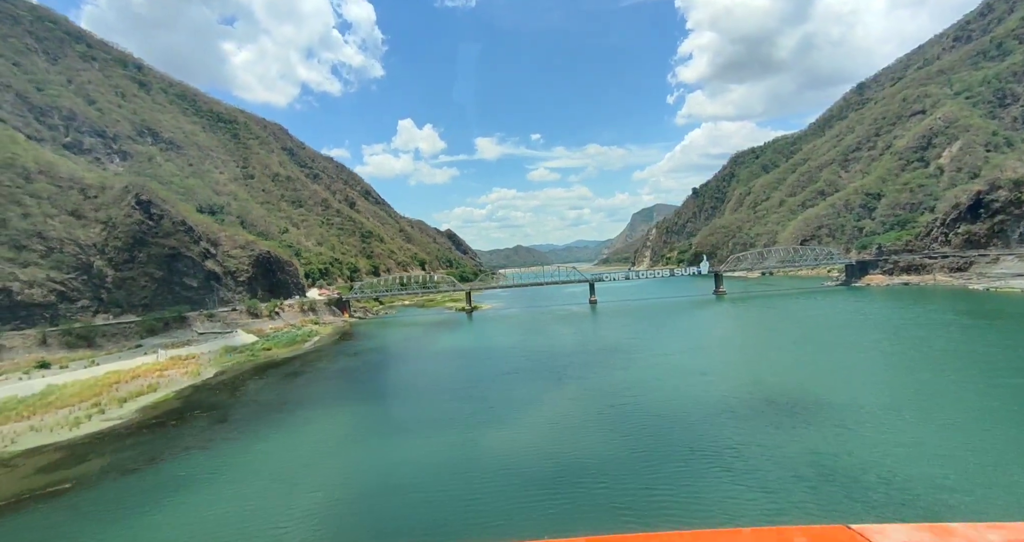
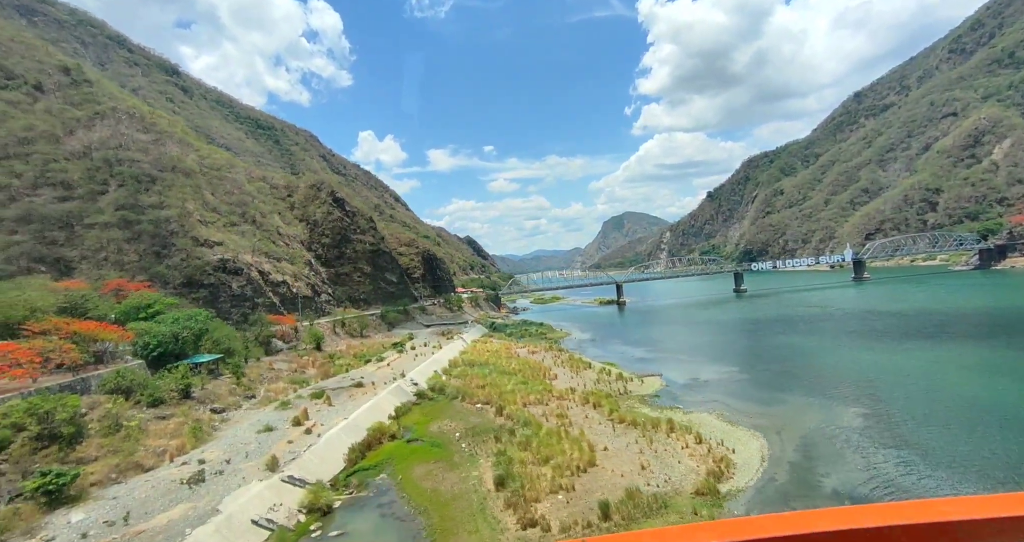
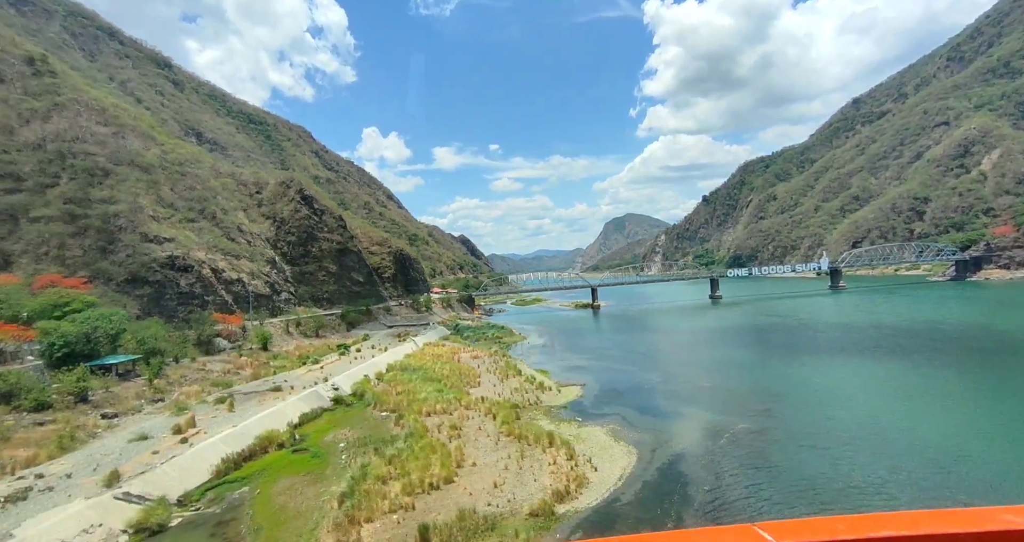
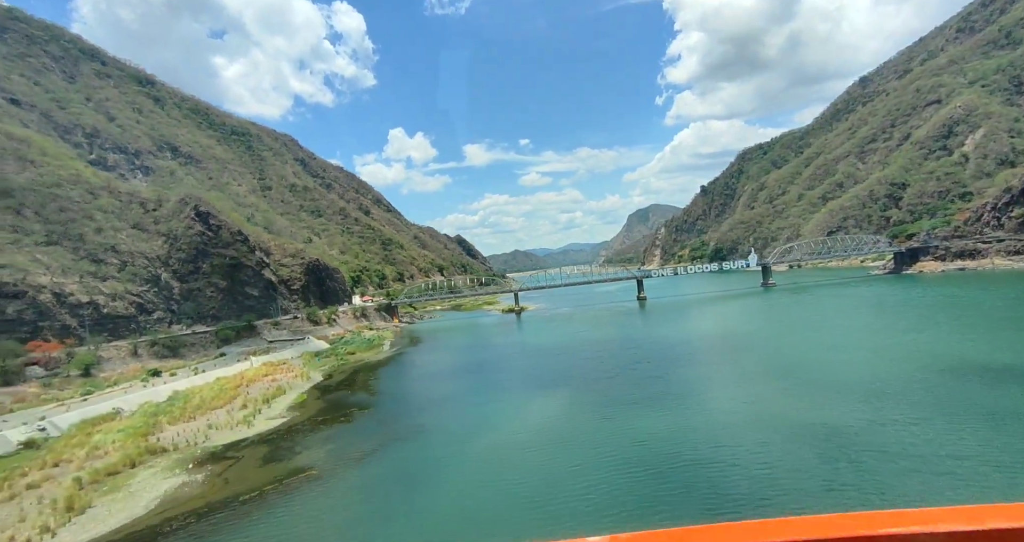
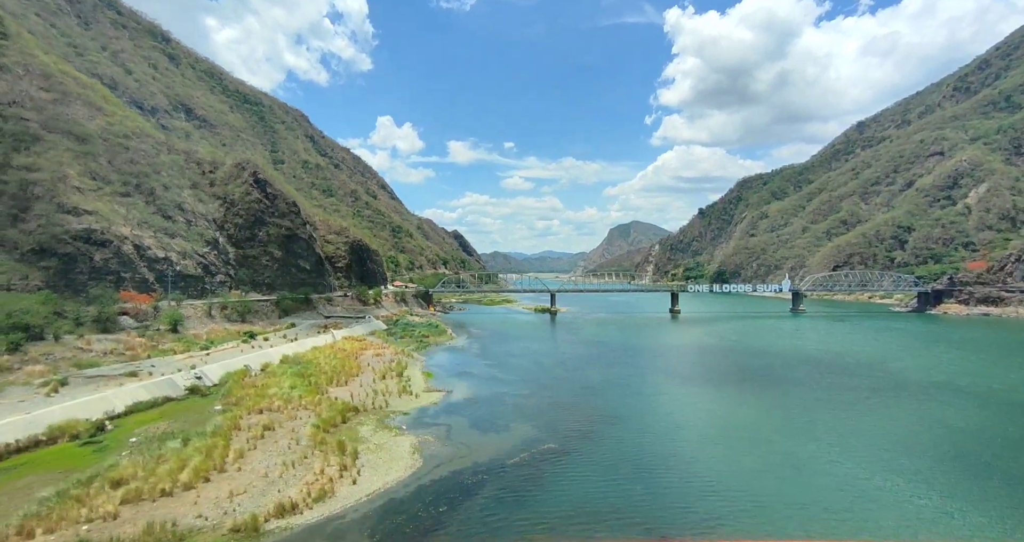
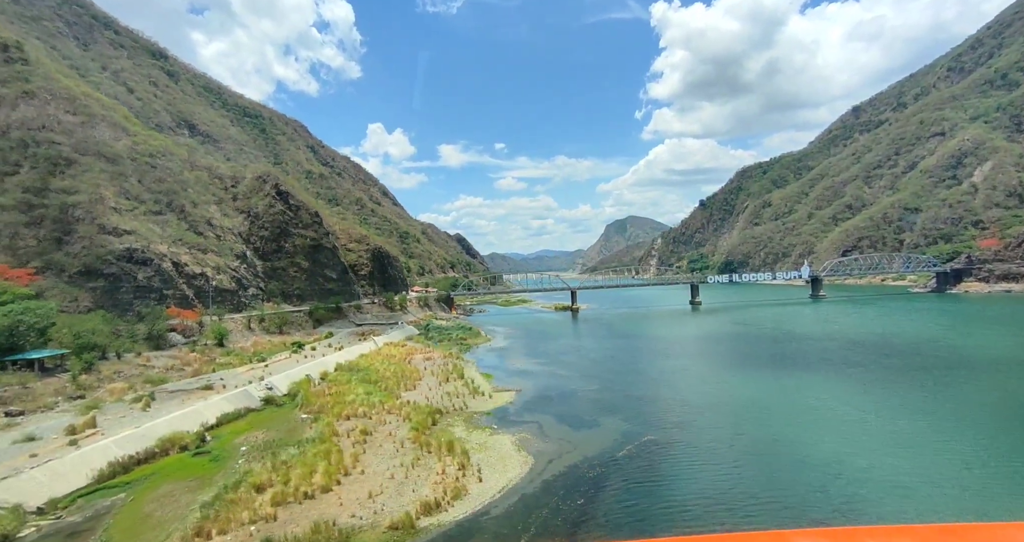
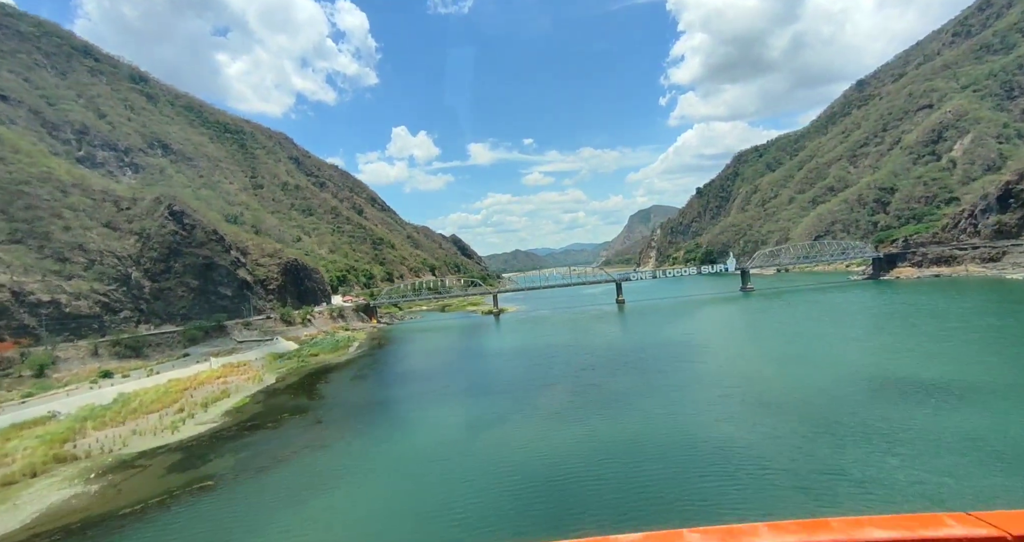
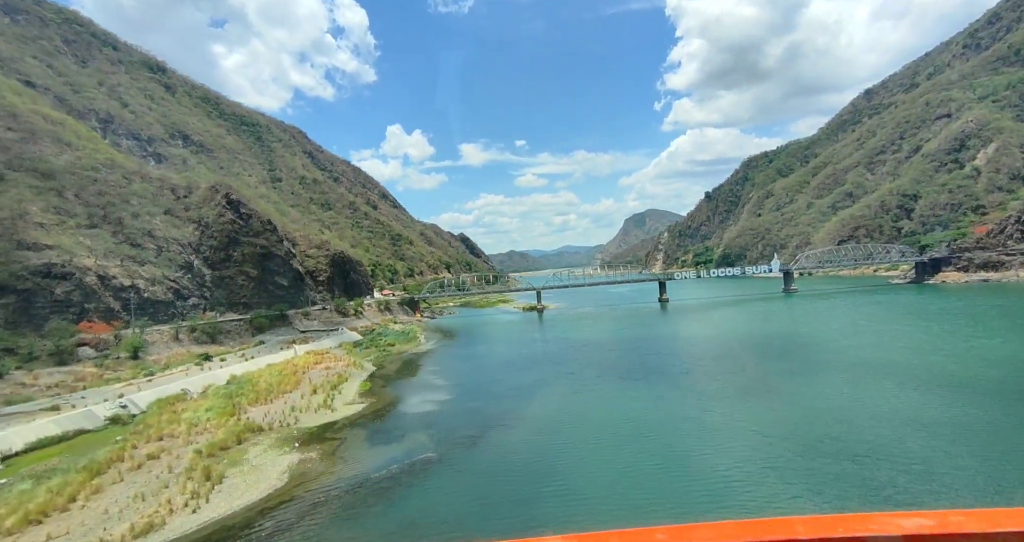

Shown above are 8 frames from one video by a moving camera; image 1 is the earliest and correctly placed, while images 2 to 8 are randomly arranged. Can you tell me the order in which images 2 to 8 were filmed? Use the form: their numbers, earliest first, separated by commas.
7, 4, 8, 5, 6, 3, 2
